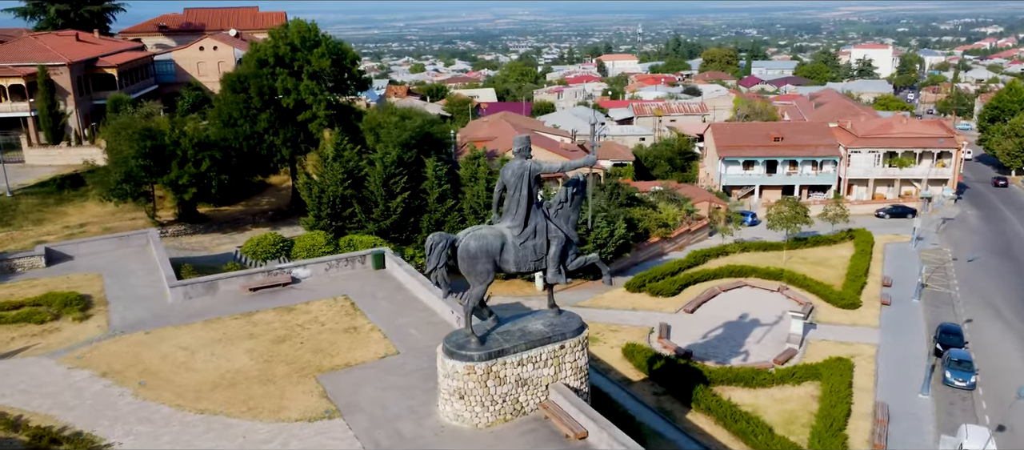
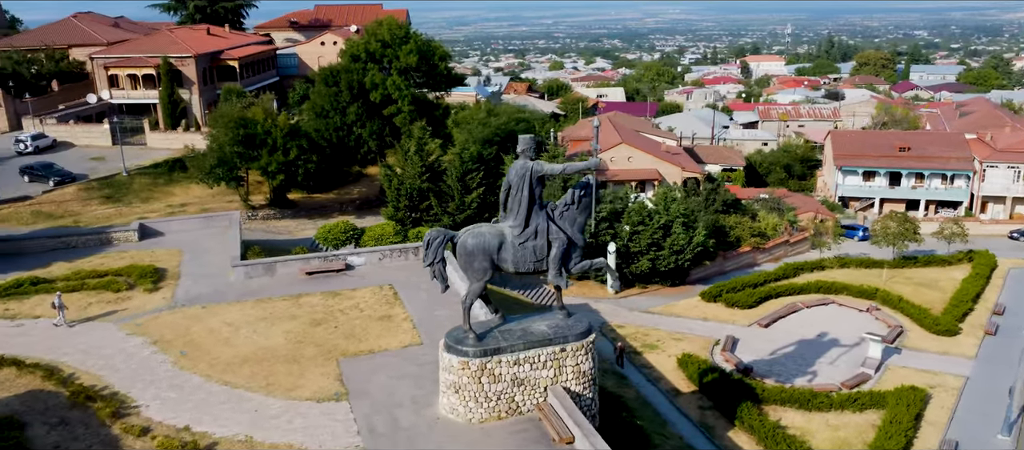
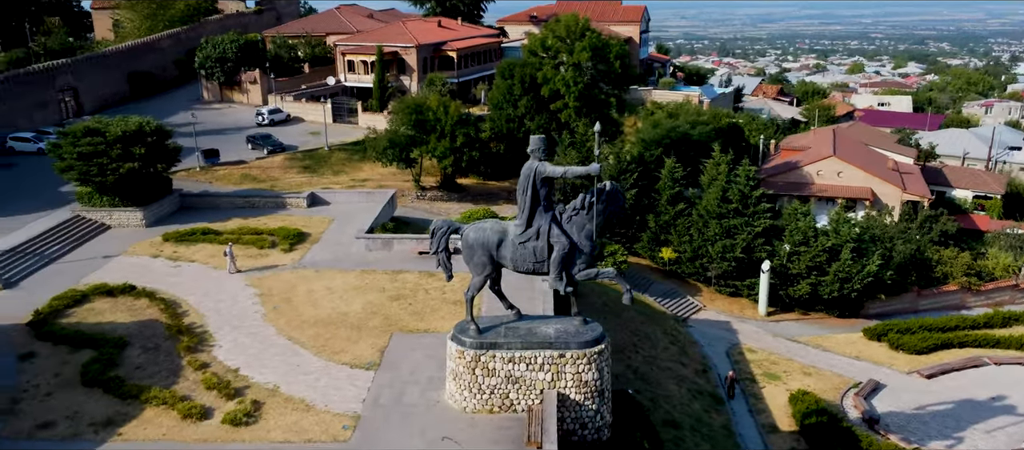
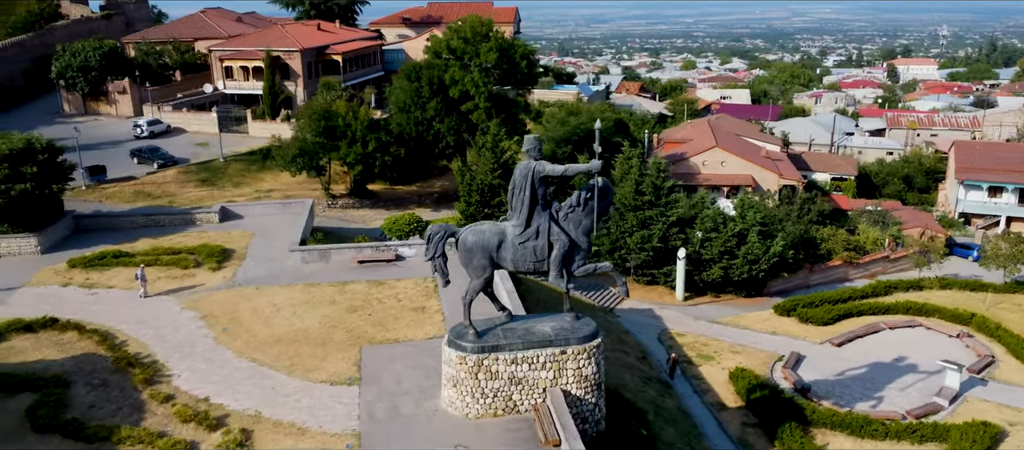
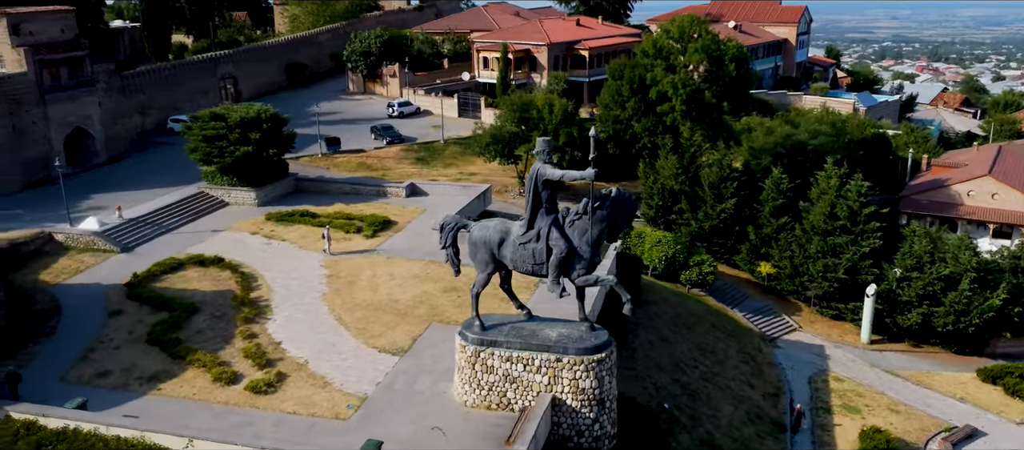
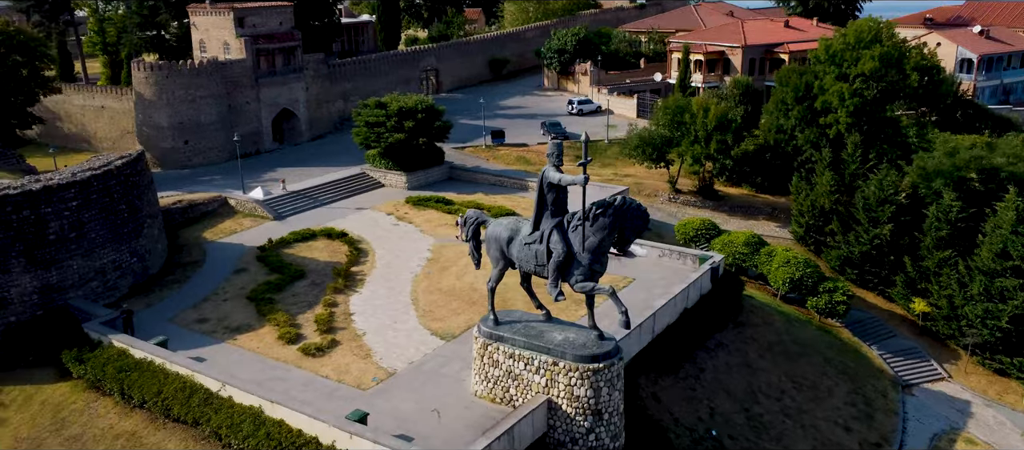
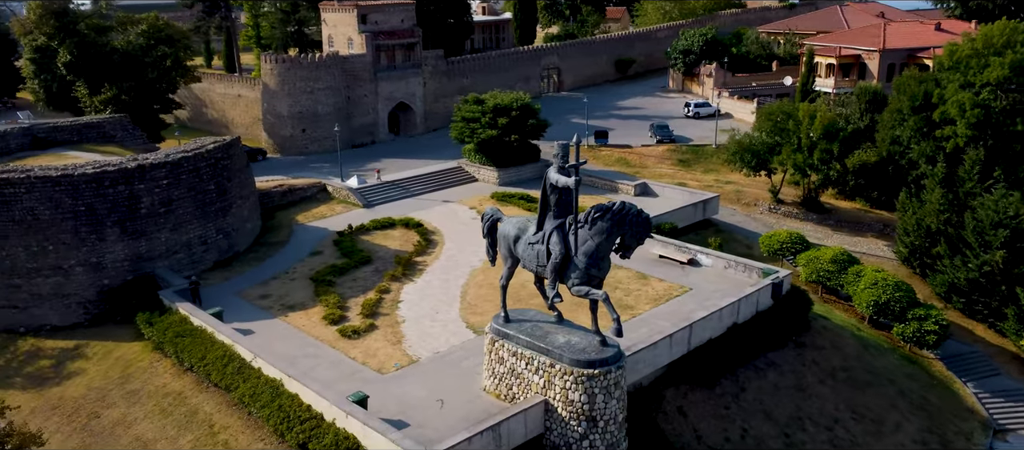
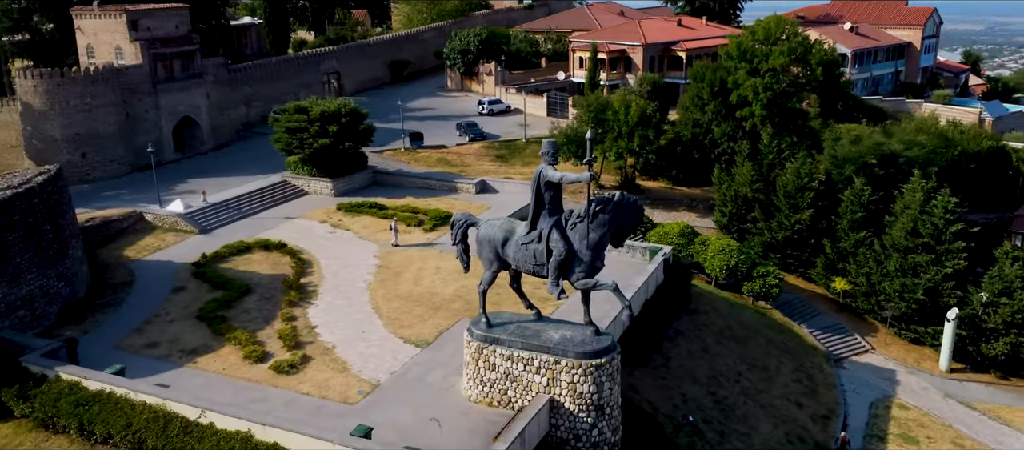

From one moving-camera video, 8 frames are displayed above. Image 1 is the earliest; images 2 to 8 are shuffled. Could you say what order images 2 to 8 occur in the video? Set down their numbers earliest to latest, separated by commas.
2, 4, 3, 5, 8, 6, 7
